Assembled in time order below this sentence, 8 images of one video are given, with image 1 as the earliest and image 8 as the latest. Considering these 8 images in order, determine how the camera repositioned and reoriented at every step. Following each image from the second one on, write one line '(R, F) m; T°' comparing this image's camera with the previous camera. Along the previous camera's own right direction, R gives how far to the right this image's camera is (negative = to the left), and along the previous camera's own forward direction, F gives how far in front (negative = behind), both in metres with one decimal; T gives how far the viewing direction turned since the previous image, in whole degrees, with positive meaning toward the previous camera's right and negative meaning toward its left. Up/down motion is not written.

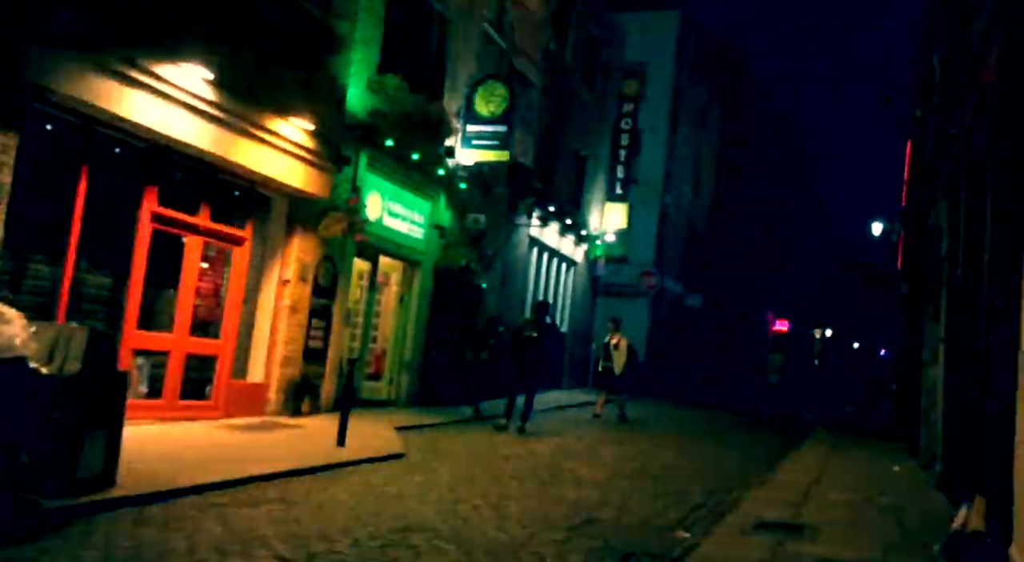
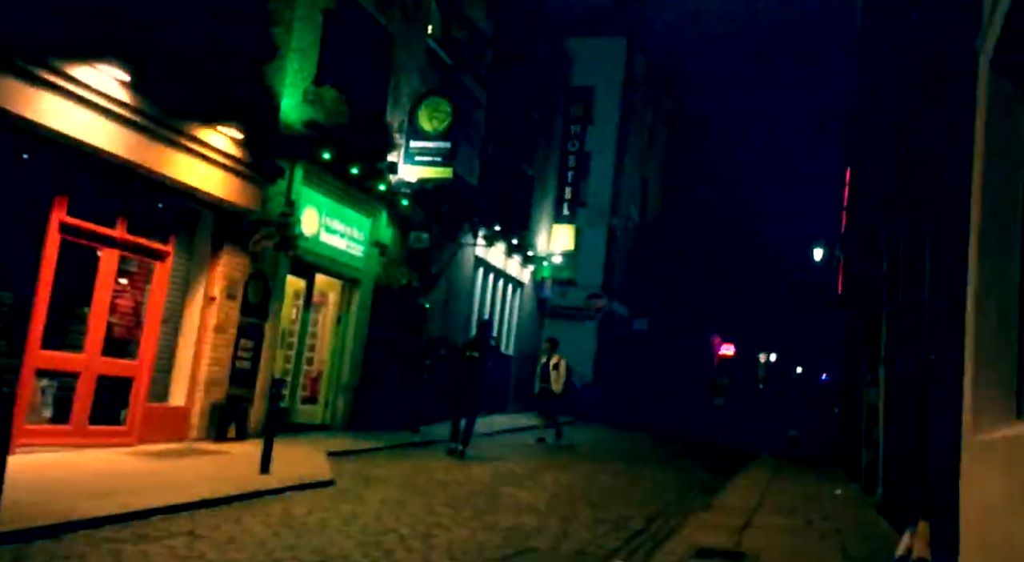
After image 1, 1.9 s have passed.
(+0.1, +0.4) m; +3°
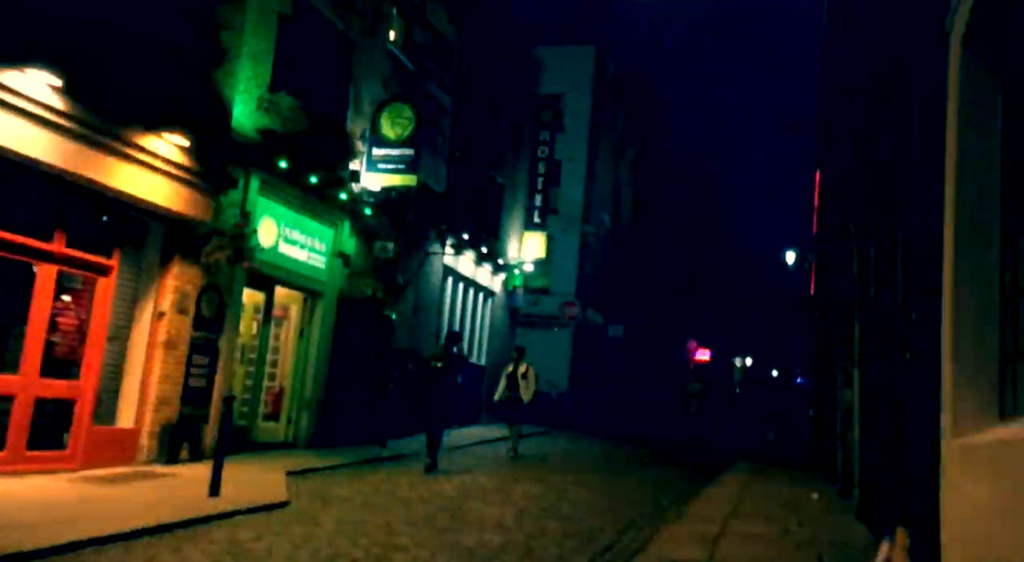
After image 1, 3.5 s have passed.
(+0.2, +0.4) m; +1°
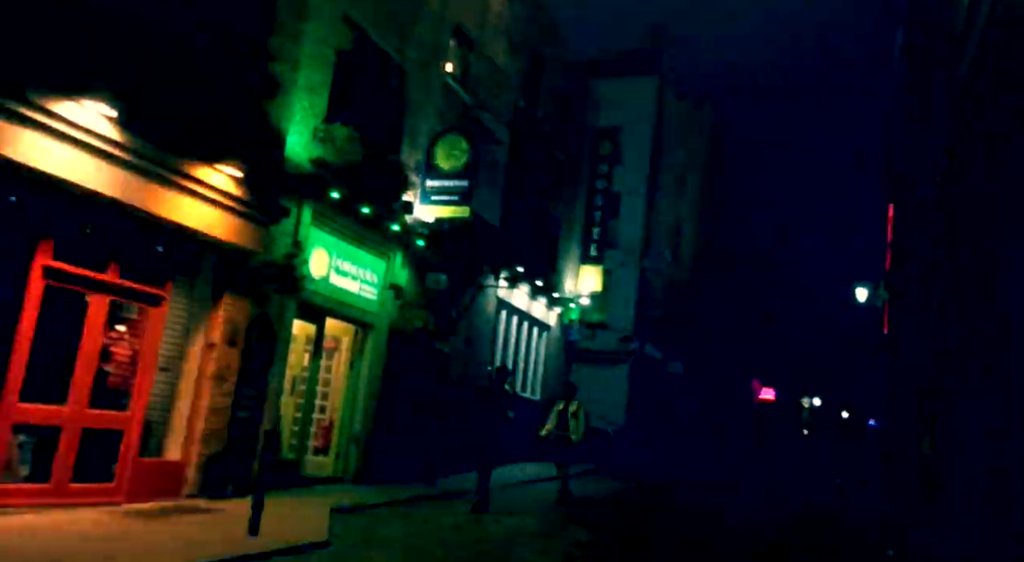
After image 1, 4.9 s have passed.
(+0.1, +0.3) m; -4°
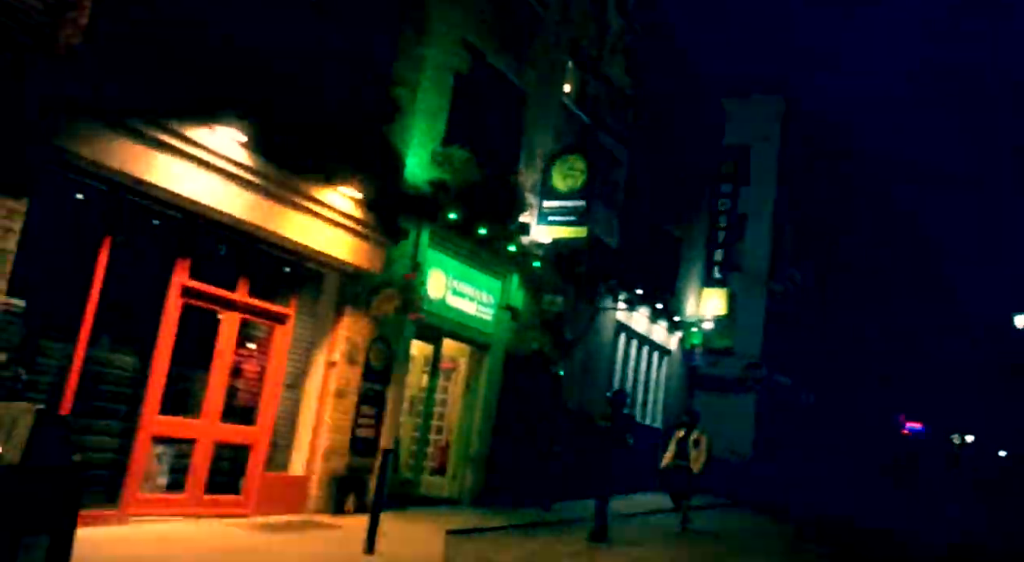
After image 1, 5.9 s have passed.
(+0.1, +0.2) m; -7°
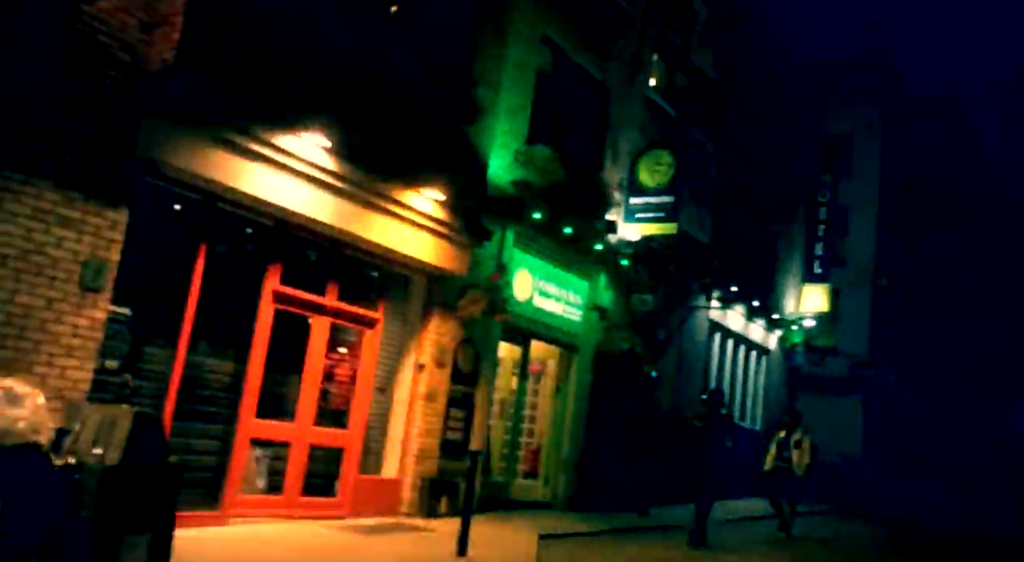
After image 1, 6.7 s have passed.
(+0.1, +0.2) m; -6°
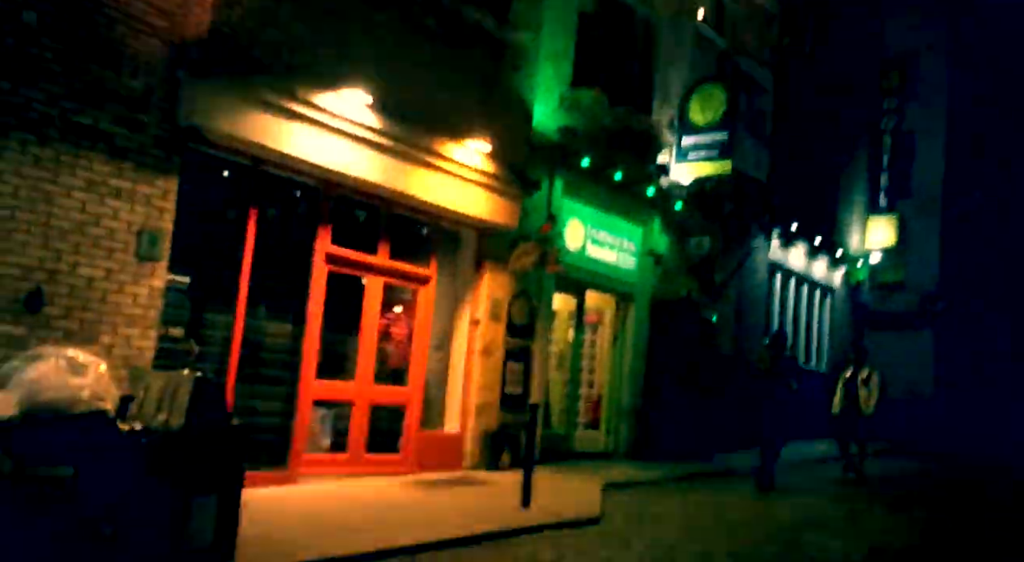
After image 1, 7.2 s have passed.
(+0.1, +0.1) m; -4°
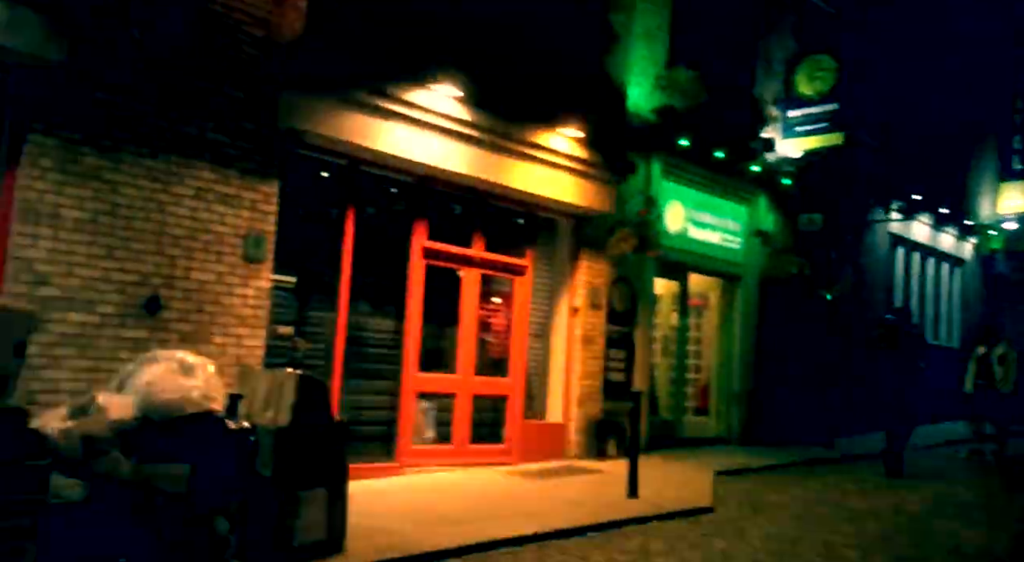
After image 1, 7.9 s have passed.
(+0.3, +0.1) m; -7°
